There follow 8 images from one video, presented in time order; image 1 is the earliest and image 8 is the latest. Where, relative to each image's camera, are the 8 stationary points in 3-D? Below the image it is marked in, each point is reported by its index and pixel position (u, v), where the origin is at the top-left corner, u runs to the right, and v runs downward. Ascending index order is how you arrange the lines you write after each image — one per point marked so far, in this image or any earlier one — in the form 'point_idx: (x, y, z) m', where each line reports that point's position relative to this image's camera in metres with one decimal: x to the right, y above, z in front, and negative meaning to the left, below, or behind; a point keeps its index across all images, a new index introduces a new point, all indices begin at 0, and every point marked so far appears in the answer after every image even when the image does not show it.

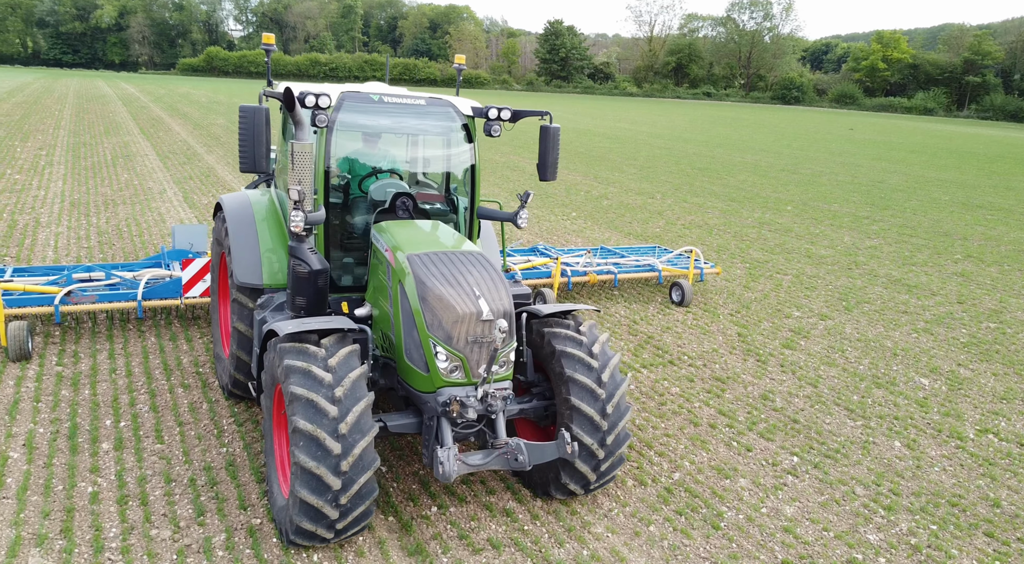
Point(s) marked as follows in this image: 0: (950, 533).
0: (+2.7, -1.6, +4.7) m
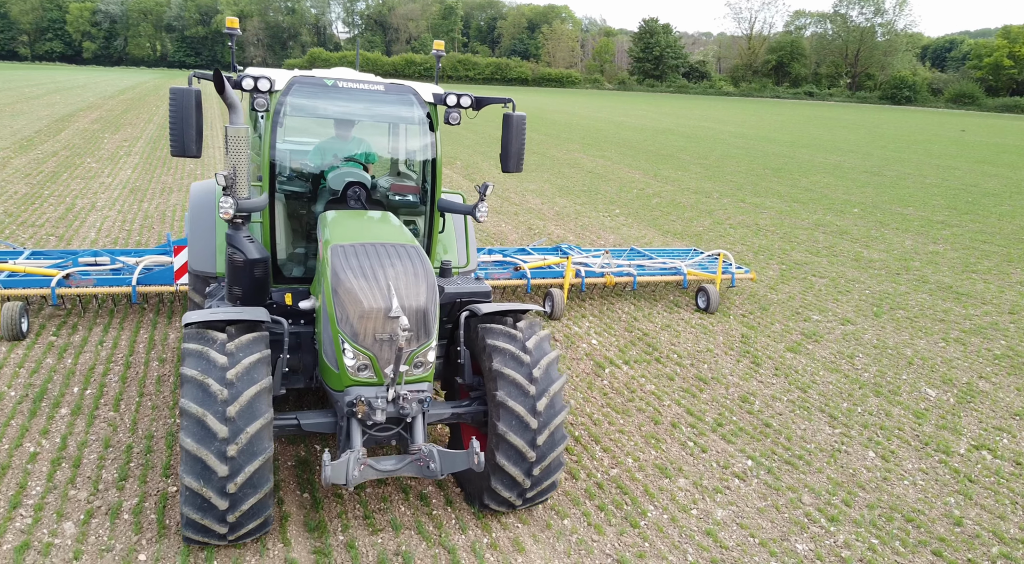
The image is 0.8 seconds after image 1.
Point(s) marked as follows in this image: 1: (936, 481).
0: (+2.2, -1.6, +4.4) m
1: (+3.0, -1.4, +5.2) m
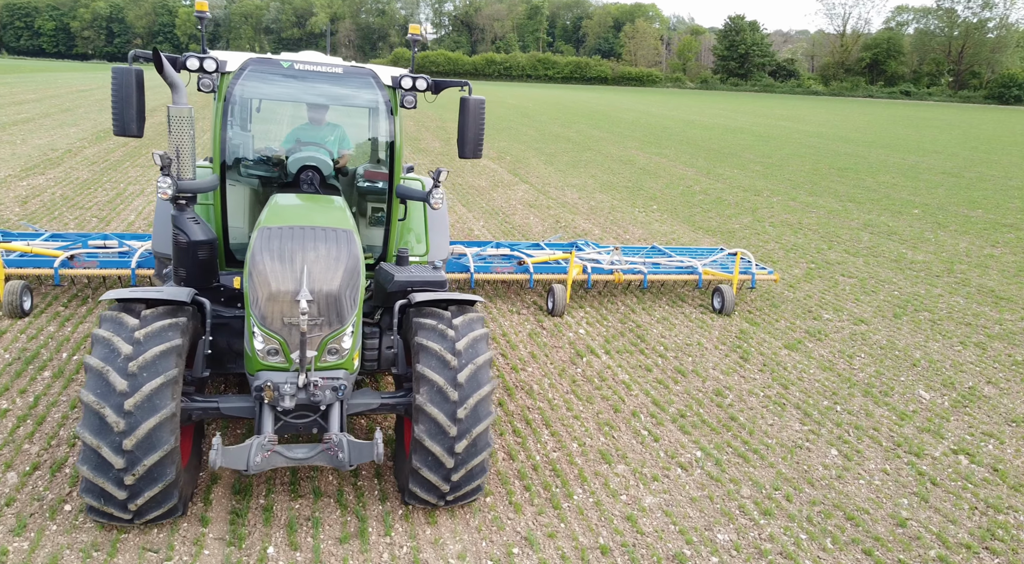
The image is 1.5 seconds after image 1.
0: (+1.7, -1.5, +4.2) m
1: (+2.6, -1.4, +5.0) m
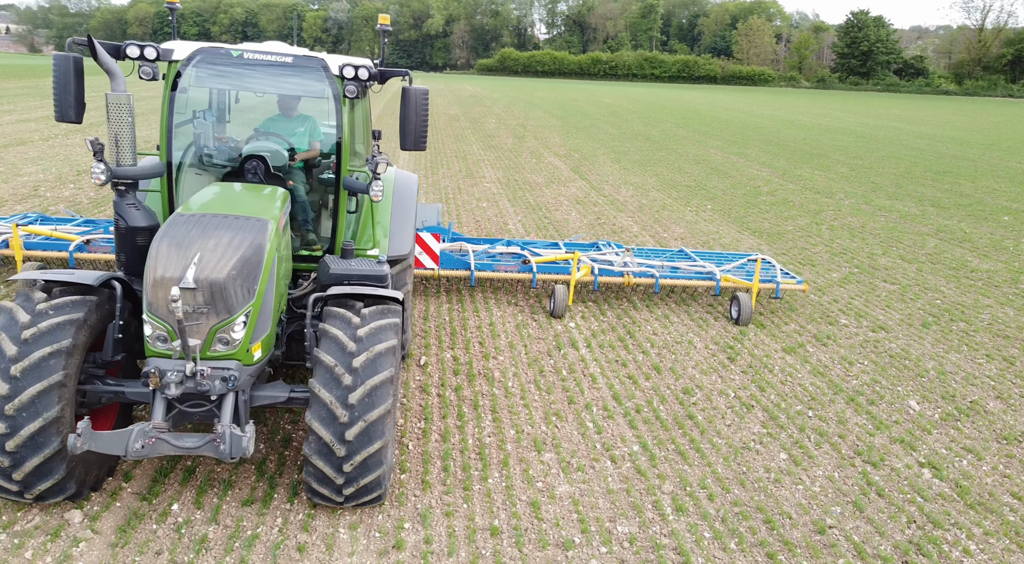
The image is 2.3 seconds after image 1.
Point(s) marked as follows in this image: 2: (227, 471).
0: (+1.2, -1.5, +4.1) m
1: (+2.1, -1.4, +4.8) m
2: (-1.7, -1.1, +4.4) m
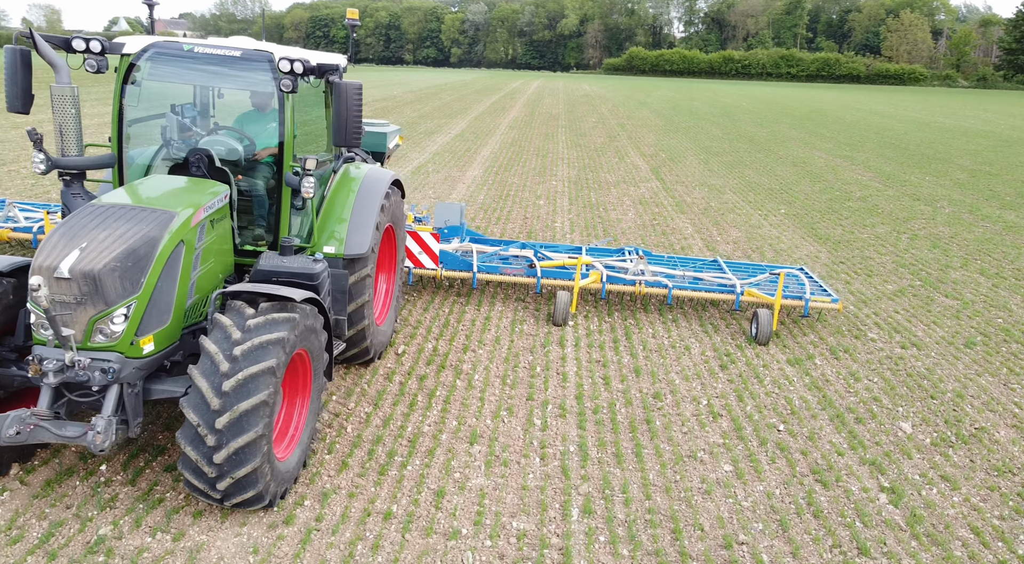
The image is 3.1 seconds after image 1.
0: (+0.5, -1.5, +4.1) m
1: (+1.6, -1.4, +4.6) m
2: (-2.2, -1.0, +4.8) m
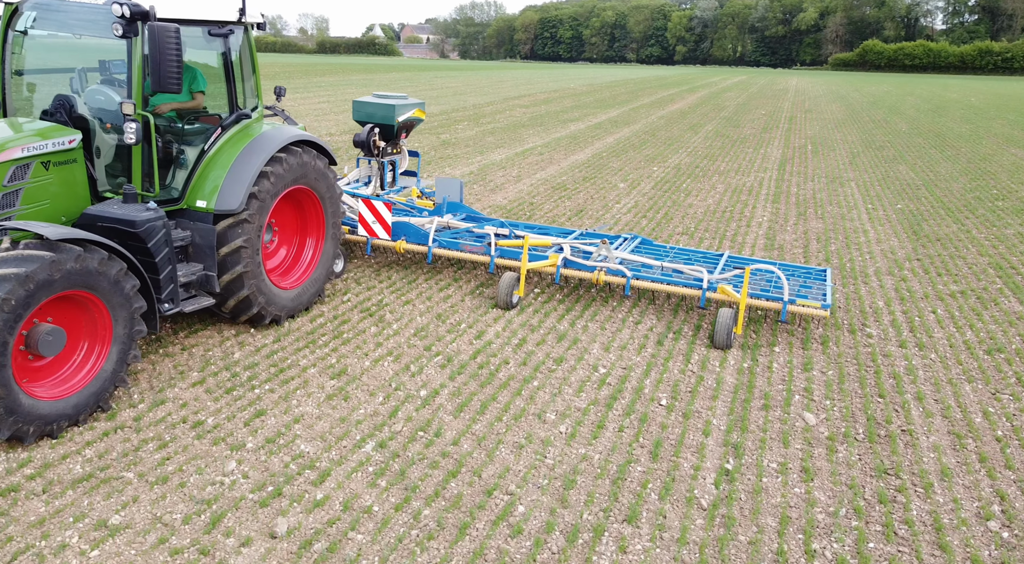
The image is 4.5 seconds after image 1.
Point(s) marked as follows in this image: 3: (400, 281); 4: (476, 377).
0: (-0.8, -1.1, +4.2) m
1: (+0.4, -1.1, +4.4) m
2: (-3.3, -0.5, +5.5) m
3: (-1.2, 0.0, +7.8) m
4: (-0.3, -0.7, +5.6) m
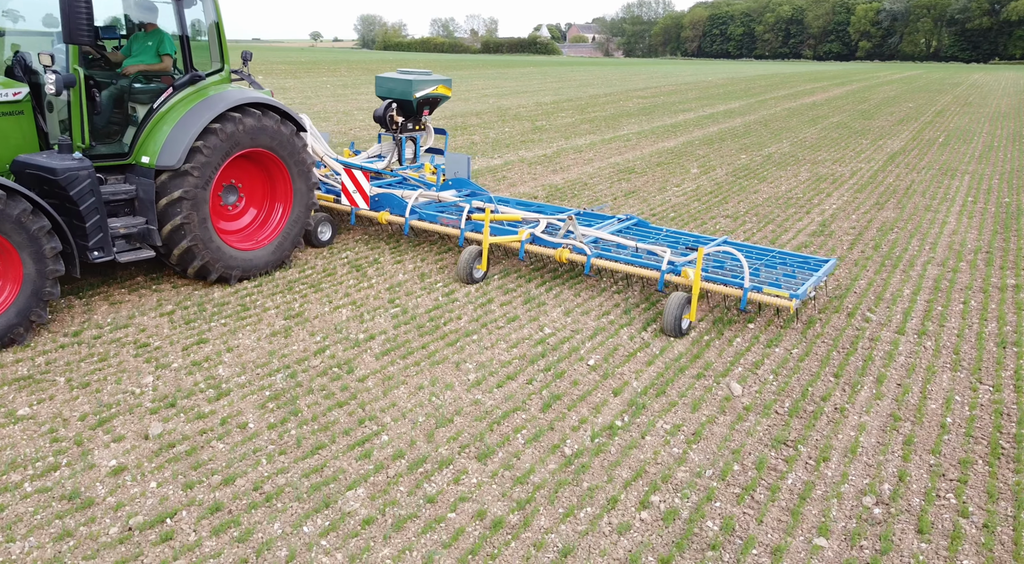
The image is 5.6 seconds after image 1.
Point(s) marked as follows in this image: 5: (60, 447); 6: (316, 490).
0: (-1.5, -0.7, +4.5) m
1: (-0.3, -0.8, +4.5) m
2: (-3.7, 0.0, +6.3) m
3: (-1.2, +0.4, +8.1) m
4: (-0.7, -0.4, +5.8) m
5: (-2.4, -0.9, +3.8) m
6: (-1.0, -1.0, +3.6) m
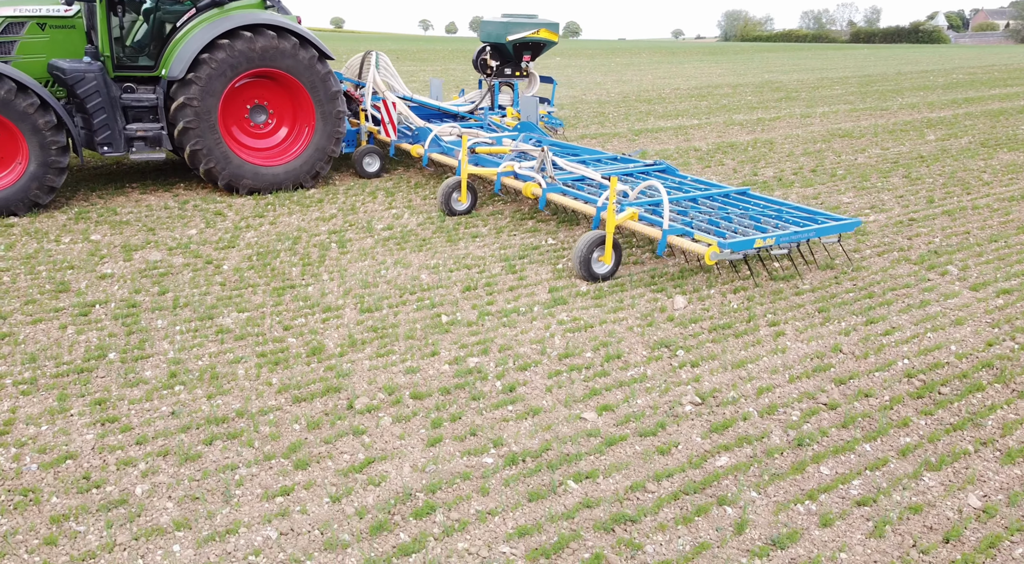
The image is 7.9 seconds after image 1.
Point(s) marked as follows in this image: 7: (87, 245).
0: (-1.9, +0.2, +5.4) m
1: (-0.8, 0.0, +4.9) m
2: (-3.1, +1.2, +7.8) m
3: (-0.1, +1.3, +8.5) m
4: (-0.7, +0.5, +6.2) m
5: (-3.0, +0.2, +5.1) m
6: (-1.8, -0.2, +4.3) m
7: (-3.2, +0.3, +5.4) m
